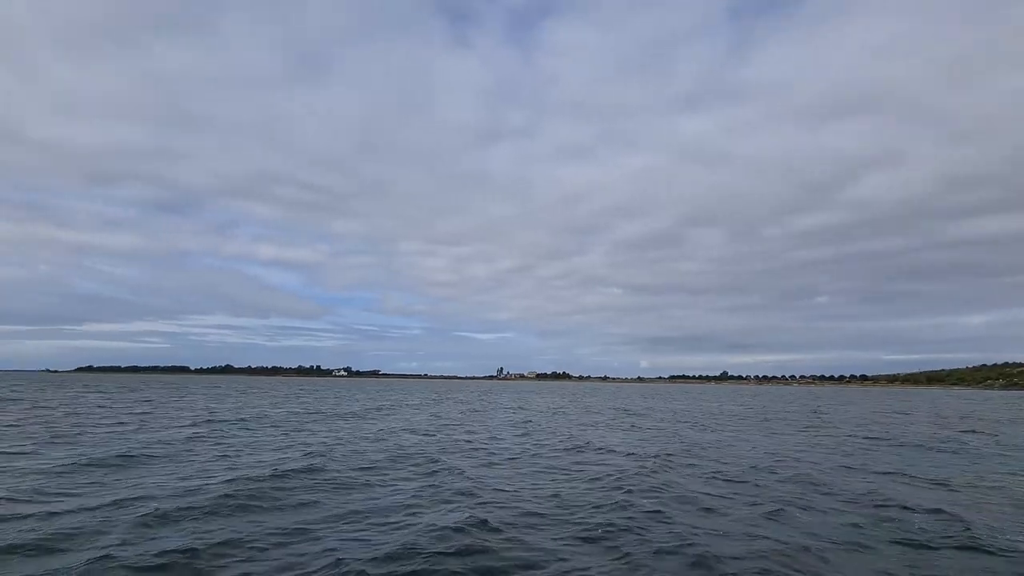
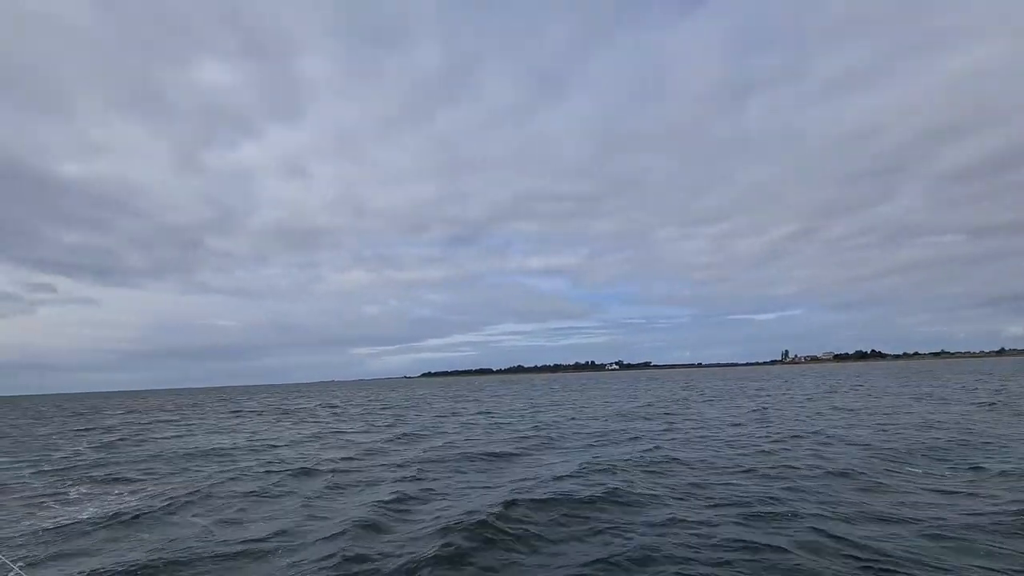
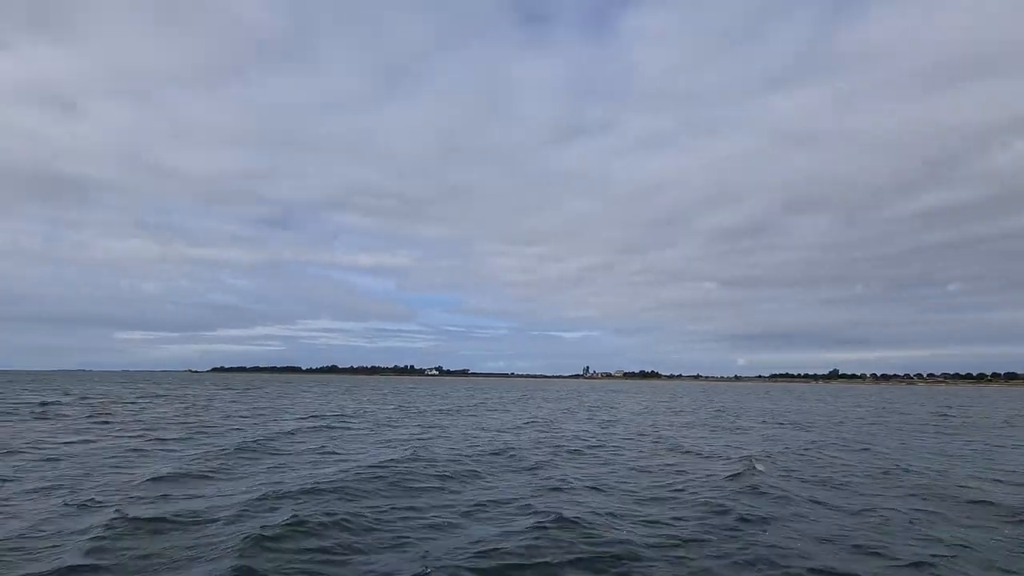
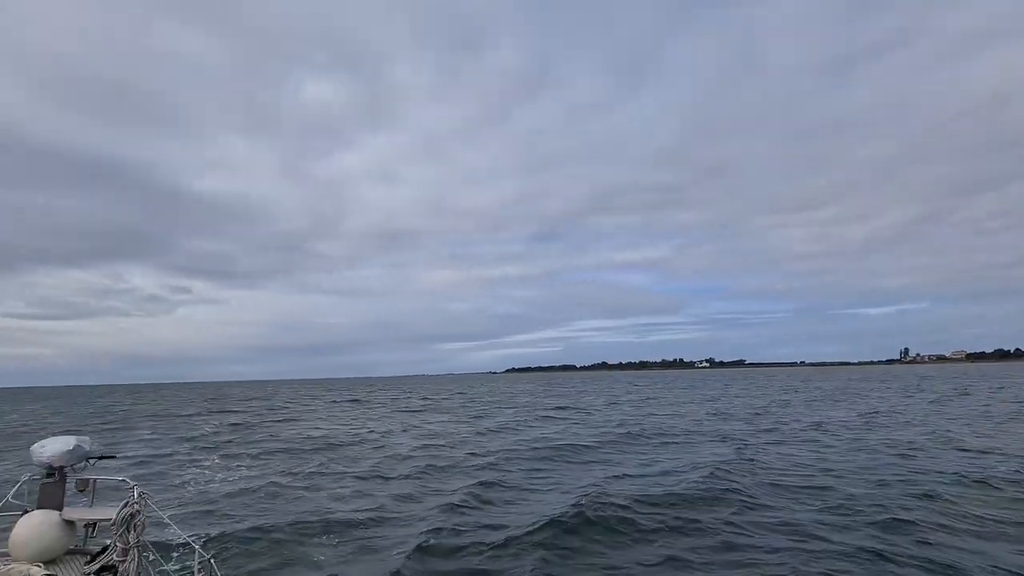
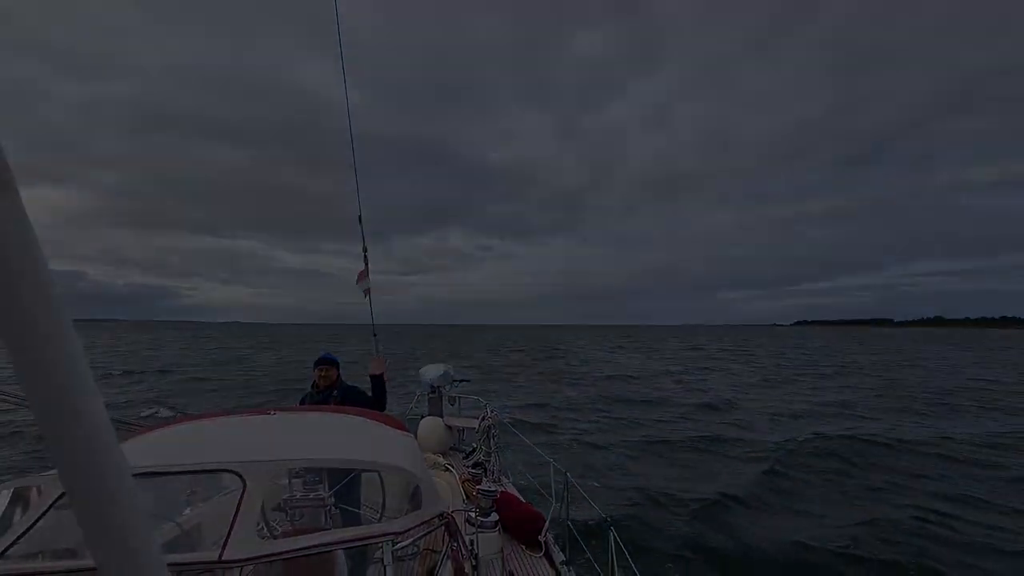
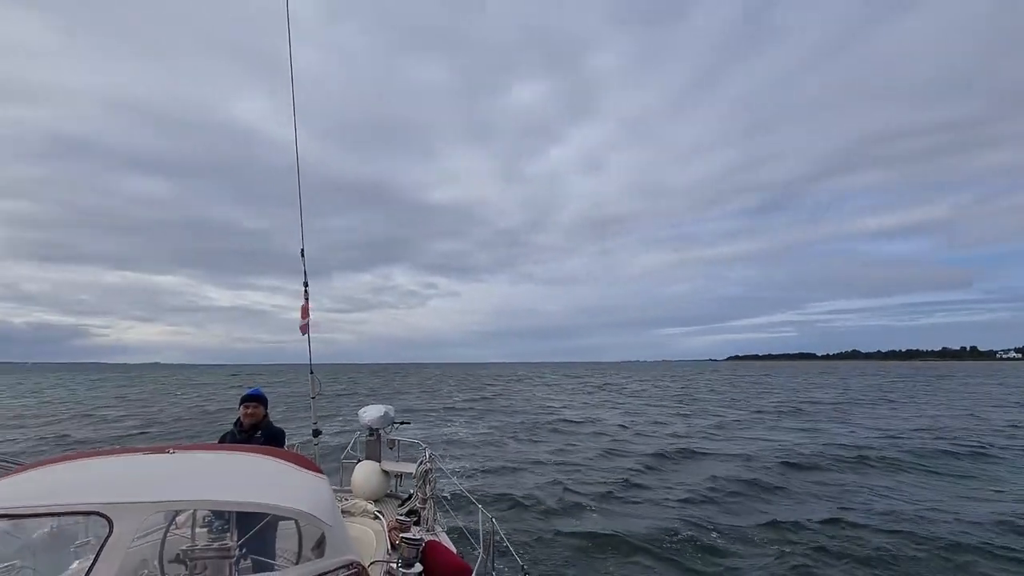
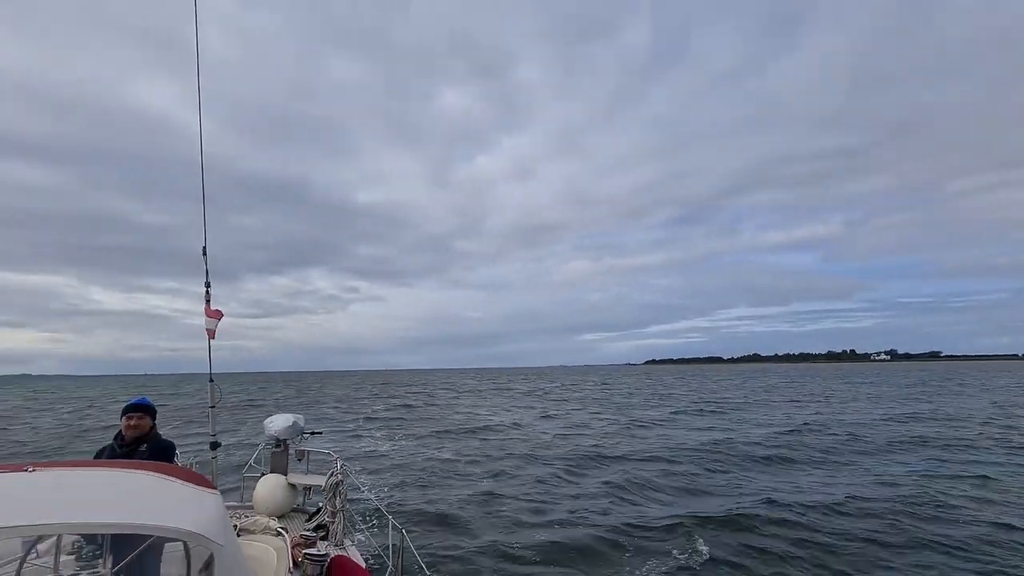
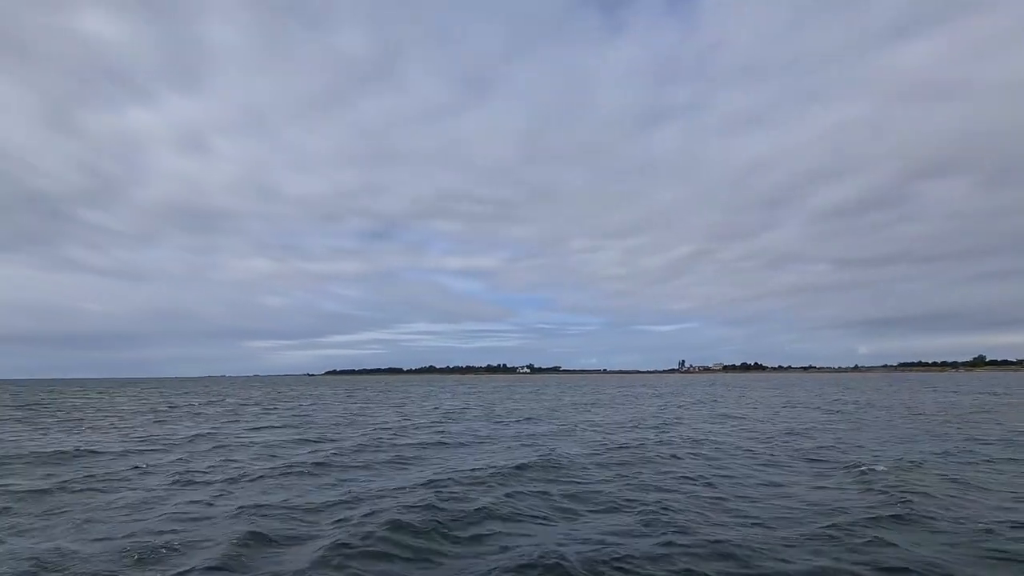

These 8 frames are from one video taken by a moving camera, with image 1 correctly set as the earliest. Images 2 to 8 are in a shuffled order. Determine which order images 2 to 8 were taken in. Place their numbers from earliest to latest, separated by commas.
3, 8, 2, 4, 7, 6, 5
